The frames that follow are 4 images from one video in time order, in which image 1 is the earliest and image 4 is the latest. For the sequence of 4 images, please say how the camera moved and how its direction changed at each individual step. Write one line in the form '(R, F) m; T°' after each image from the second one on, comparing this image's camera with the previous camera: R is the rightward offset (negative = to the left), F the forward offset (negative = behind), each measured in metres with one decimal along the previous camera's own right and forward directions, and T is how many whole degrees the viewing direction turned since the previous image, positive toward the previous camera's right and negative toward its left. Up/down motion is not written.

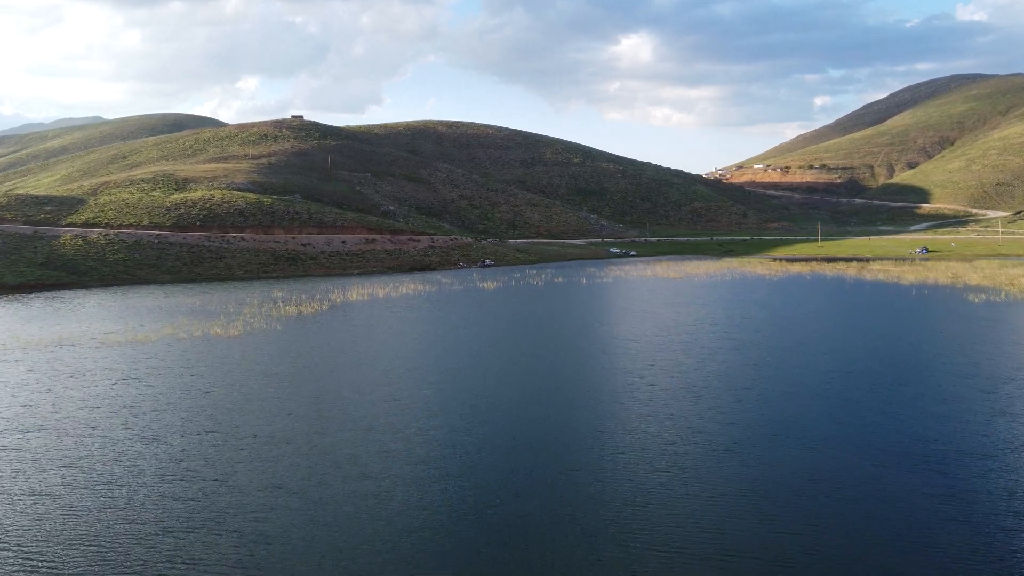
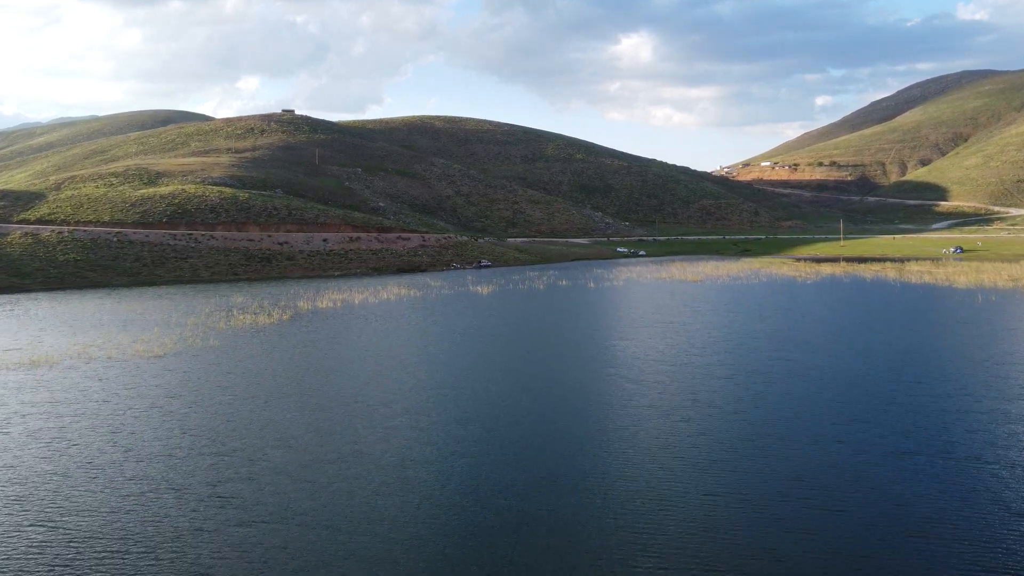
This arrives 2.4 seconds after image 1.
(+0.2, +6.0) m; 0°
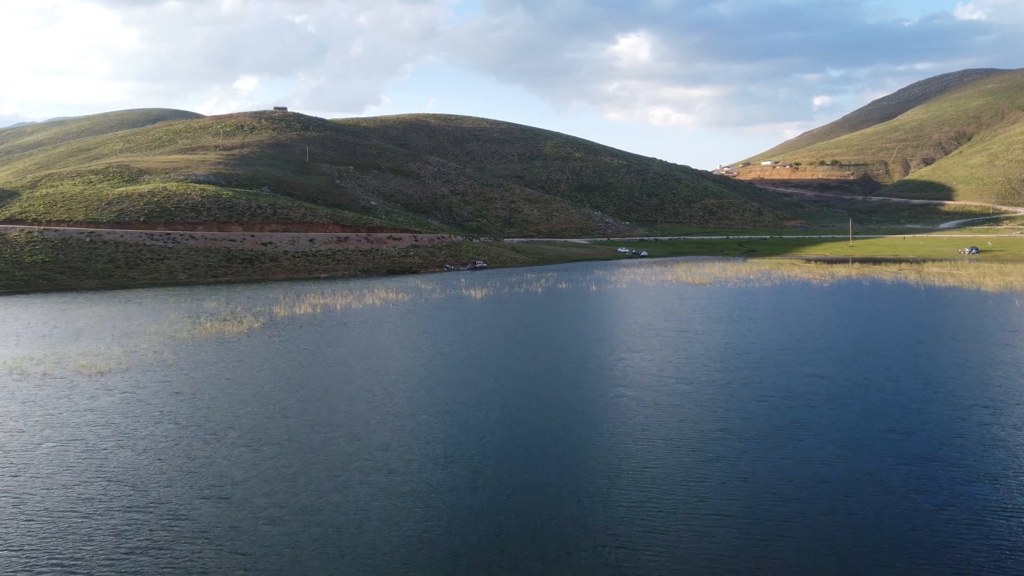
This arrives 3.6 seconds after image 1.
(+0.2, +2.9) m; 0°
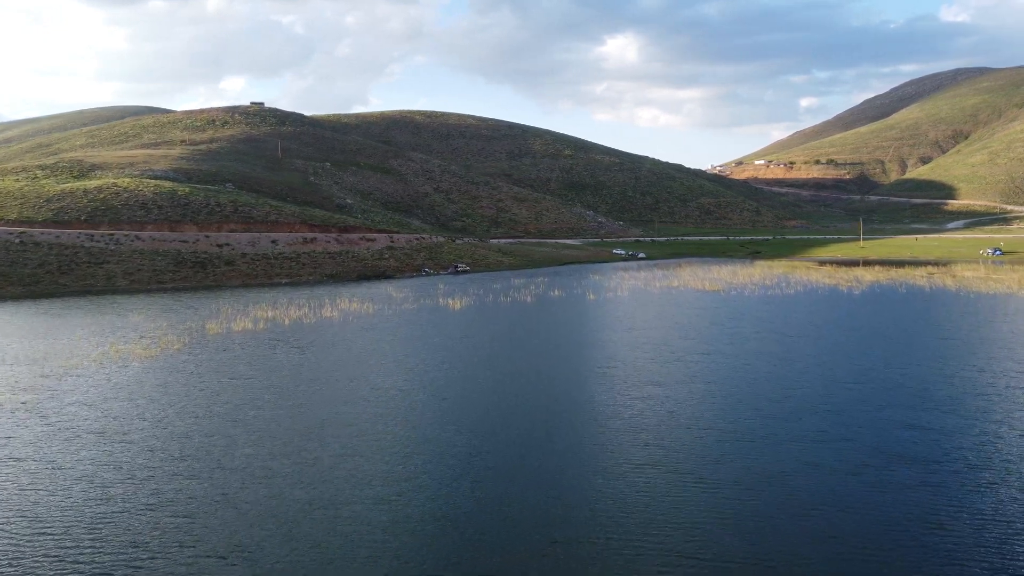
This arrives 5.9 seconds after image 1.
(+0.2, +5.6) m; +1°
